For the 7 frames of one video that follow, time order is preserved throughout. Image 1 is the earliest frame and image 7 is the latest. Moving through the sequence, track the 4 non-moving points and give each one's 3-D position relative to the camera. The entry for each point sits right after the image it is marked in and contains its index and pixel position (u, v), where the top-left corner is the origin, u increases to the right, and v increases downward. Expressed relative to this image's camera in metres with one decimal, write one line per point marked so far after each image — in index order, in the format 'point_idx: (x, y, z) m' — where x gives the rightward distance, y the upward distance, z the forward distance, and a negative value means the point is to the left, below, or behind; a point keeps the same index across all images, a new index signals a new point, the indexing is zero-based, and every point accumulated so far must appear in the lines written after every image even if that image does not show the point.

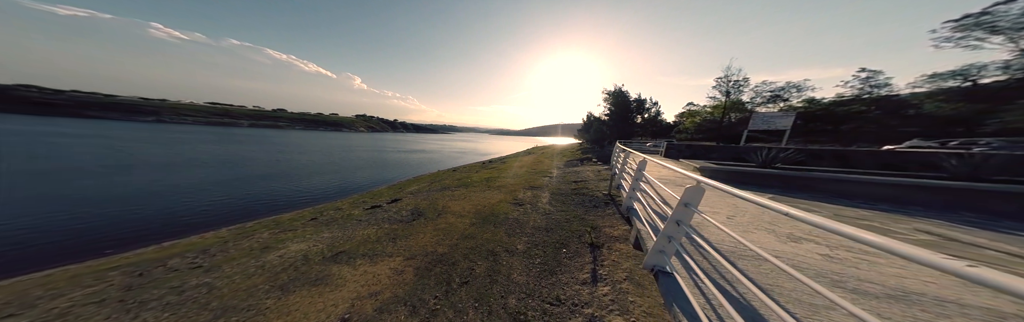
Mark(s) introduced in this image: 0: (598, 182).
0: (+7.6, -1.9, +16.0) m
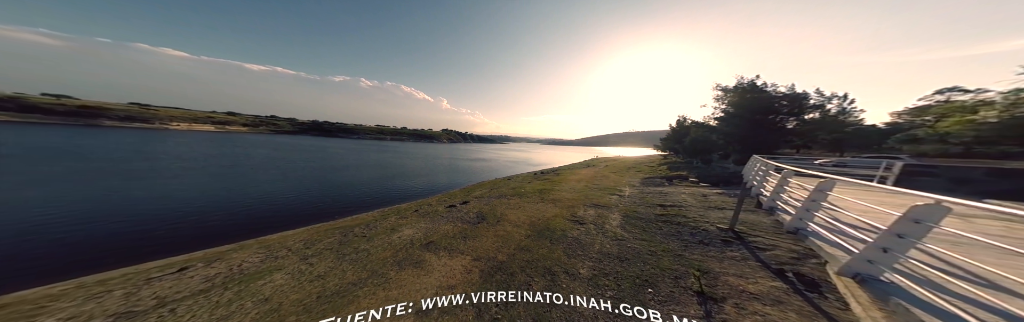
0: (+12.9, -3.3, +12.2) m
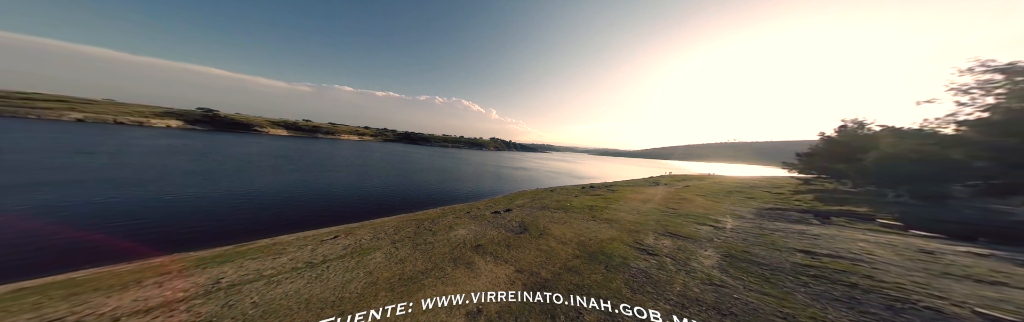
0: (+16.9, -4.7, +7.7) m
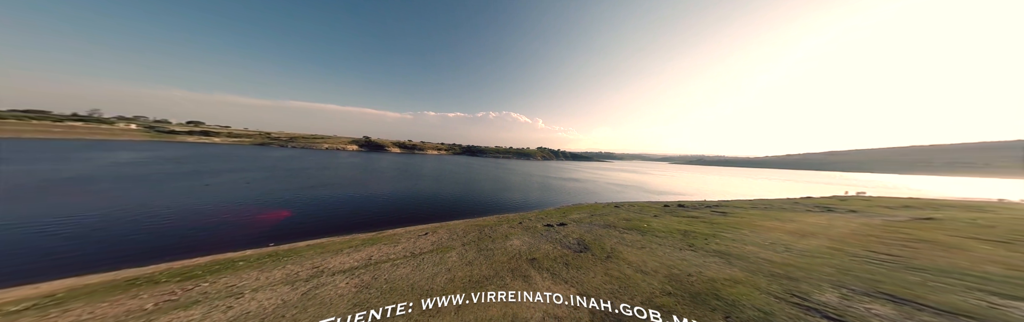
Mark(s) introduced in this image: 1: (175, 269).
0: (+21.4, -5.0, +0.4) m
1: (-23.1, -7.3, +12.1) m
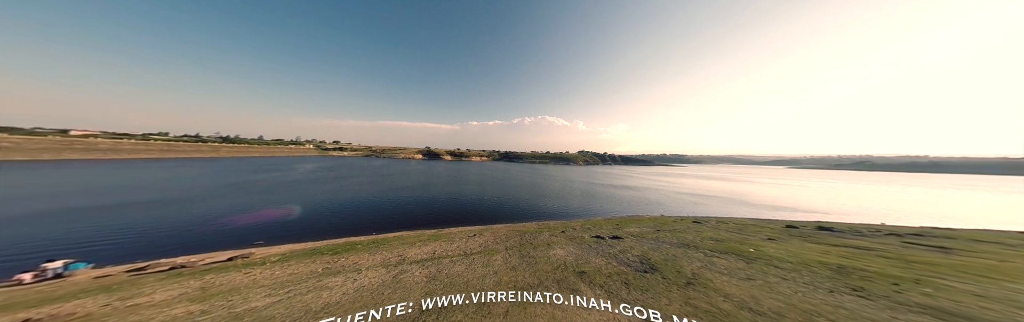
0: (+23.0, -4.7, -4.9) m
1: (-17.3, -8.2, +17.3) m
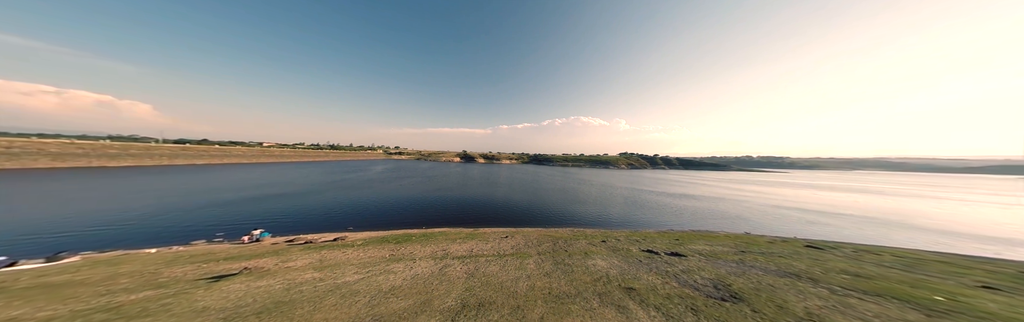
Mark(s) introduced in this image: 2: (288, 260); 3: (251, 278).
0: (+22.4, -4.7, -9.3) m
1: (-12.8, -8.5, +20.3) m
2: (-14.1, -6.3, +11.3) m
3: (-13.2, -5.9, +9.1) m
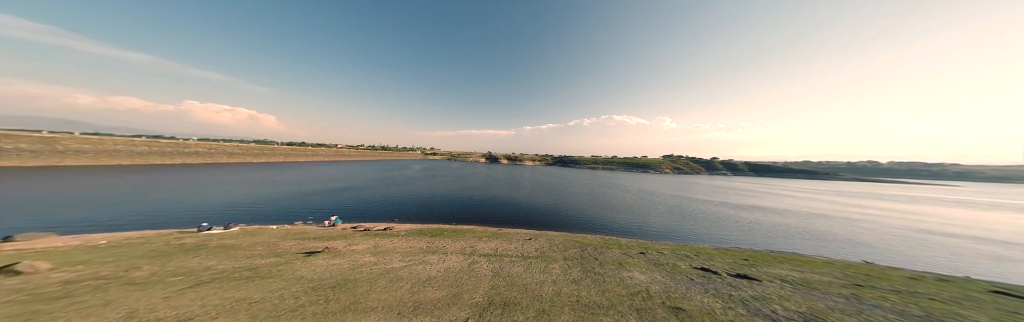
0: (+20.8, -4.9, -12.8) m
1: (-9.2, -8.5, +22.1) m
2: (-11.9, -6.2, +13.3) m
3: (-11.3, -5.9, +11.1) m
